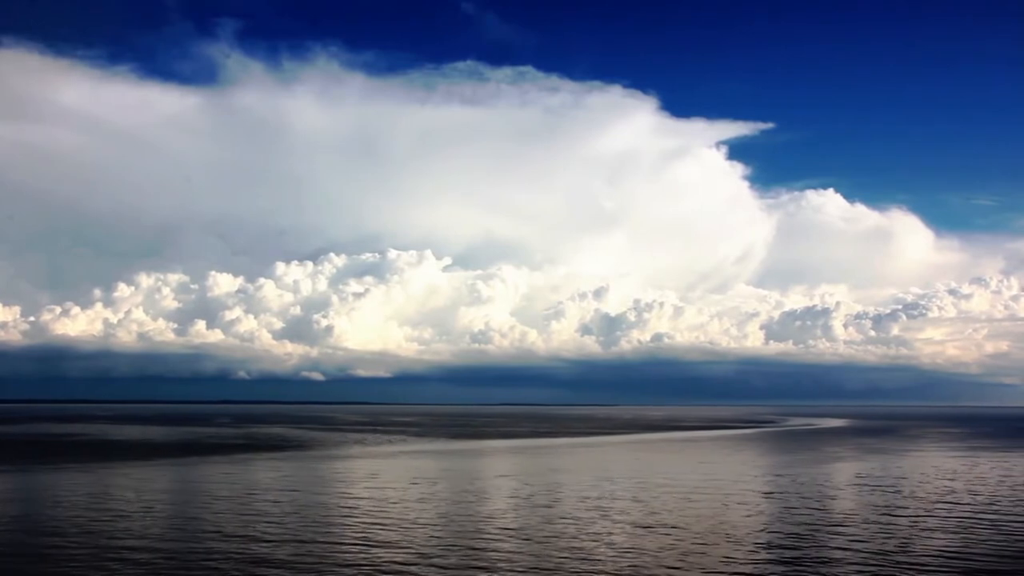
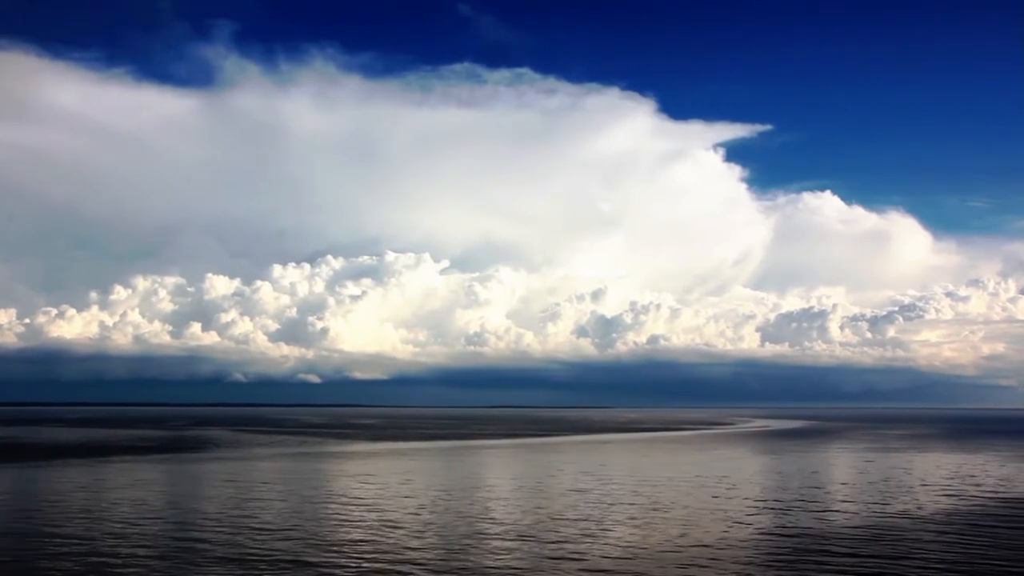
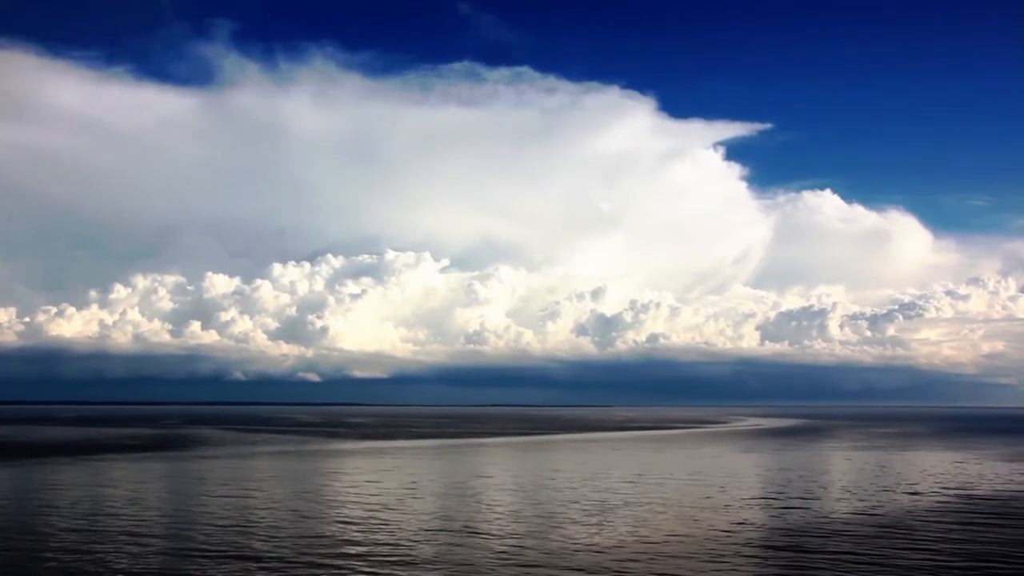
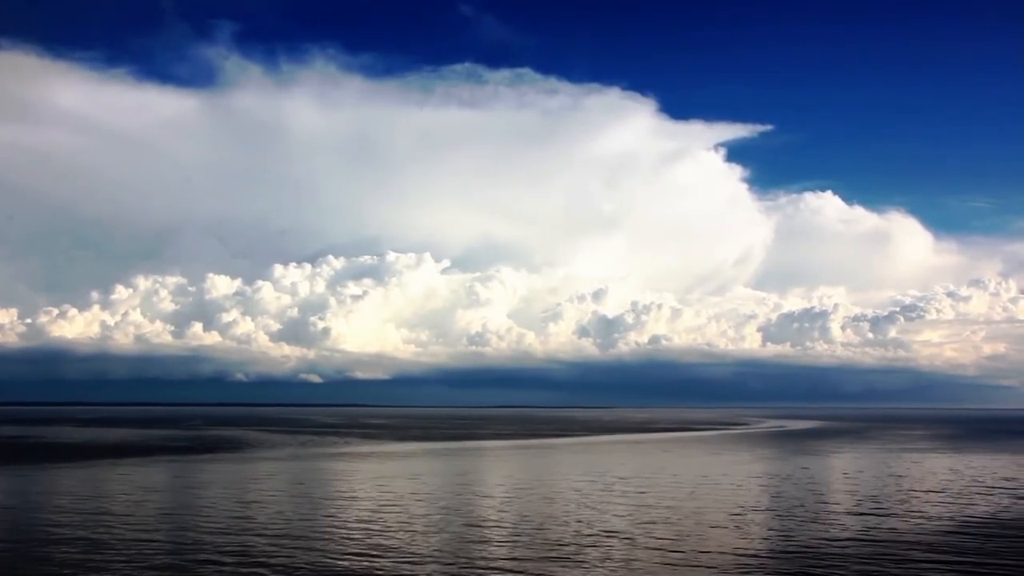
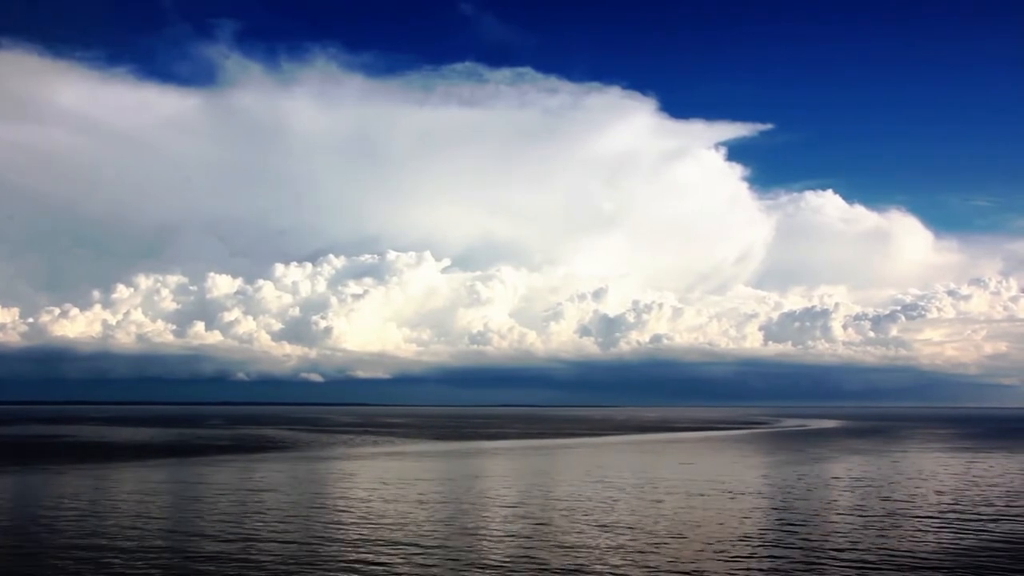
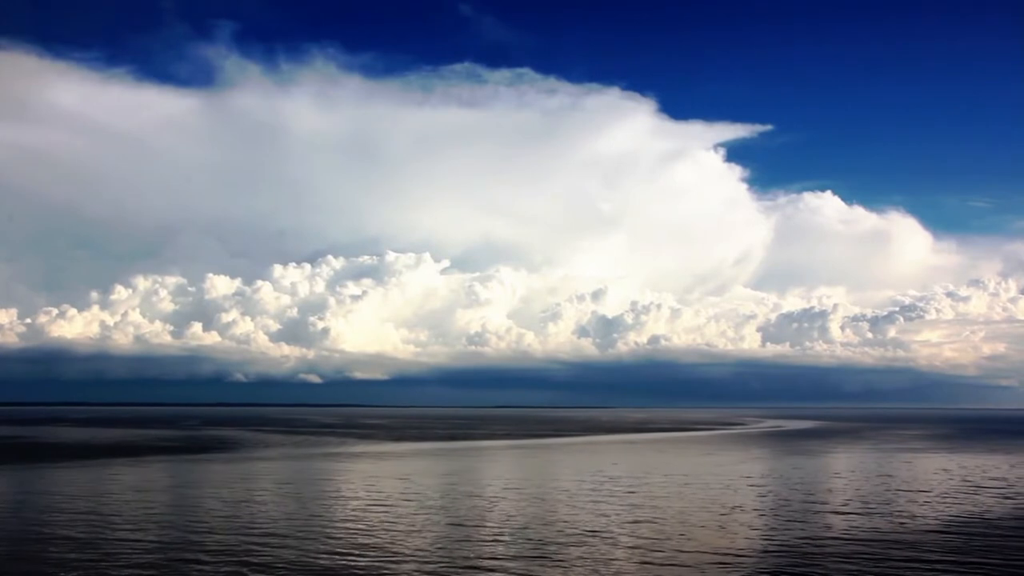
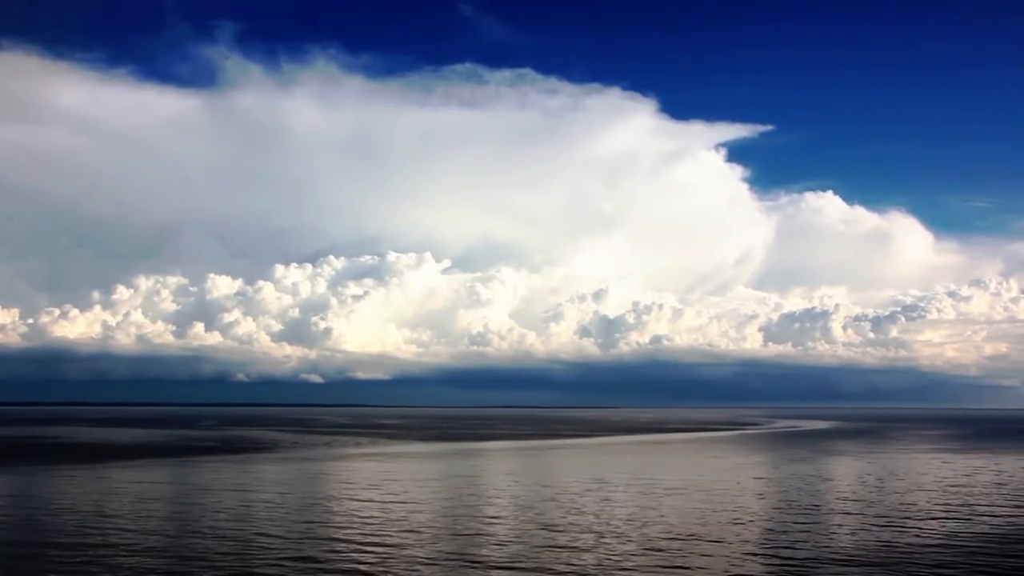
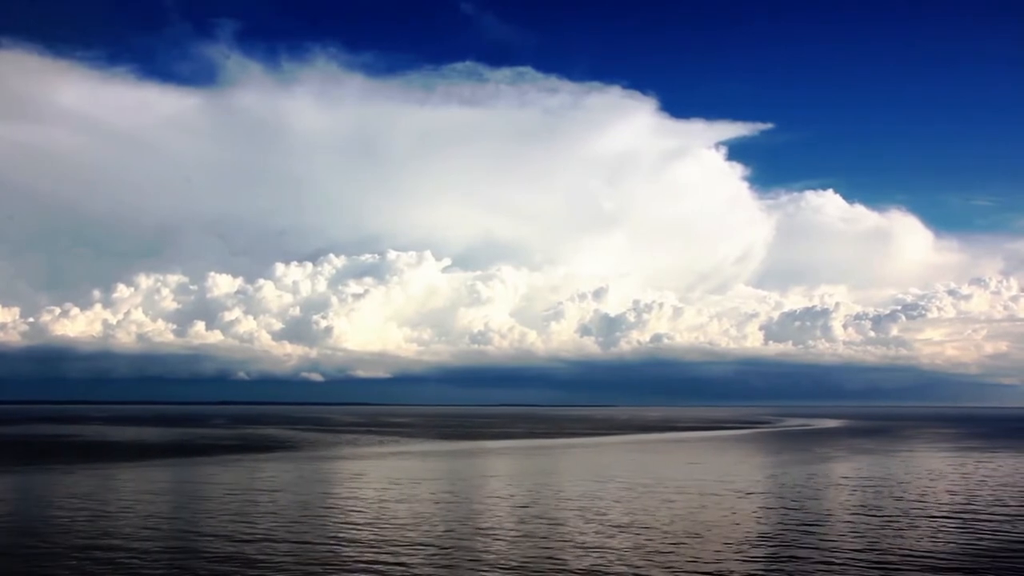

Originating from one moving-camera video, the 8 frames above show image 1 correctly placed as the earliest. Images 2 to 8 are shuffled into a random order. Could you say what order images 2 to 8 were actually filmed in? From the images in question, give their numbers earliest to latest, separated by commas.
8, 5, 7, 4, 6, 2, 3
